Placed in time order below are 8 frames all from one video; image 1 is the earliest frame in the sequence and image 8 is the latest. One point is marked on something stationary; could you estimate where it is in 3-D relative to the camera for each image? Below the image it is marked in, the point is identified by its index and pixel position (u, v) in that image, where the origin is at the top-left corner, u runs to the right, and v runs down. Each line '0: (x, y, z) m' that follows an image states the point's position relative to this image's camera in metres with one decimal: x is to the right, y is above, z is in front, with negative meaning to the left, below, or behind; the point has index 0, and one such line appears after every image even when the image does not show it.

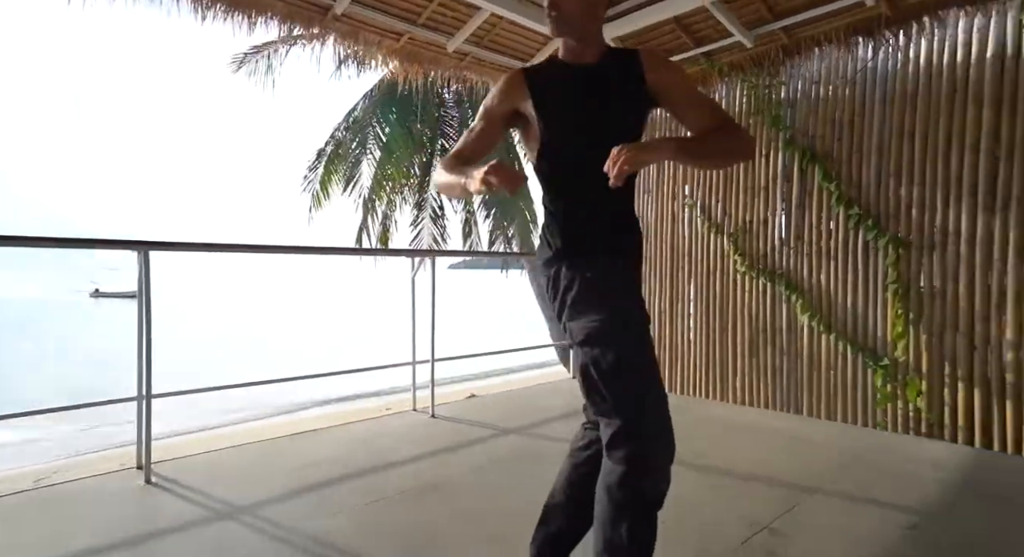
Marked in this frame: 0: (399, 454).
0: (-0.5, -0.8, +2.3) m
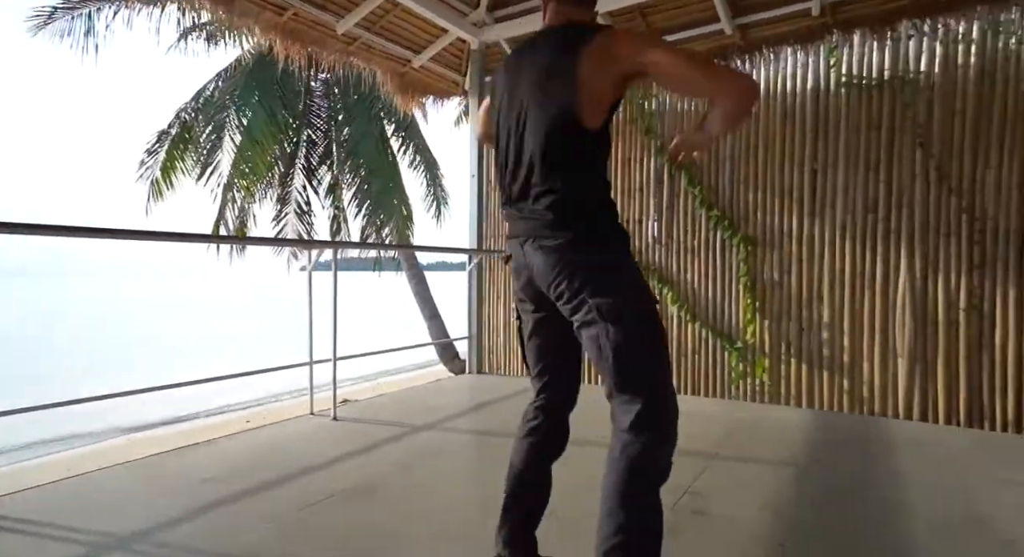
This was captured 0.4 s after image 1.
0: (-0.8, -0.7, +2.1) m
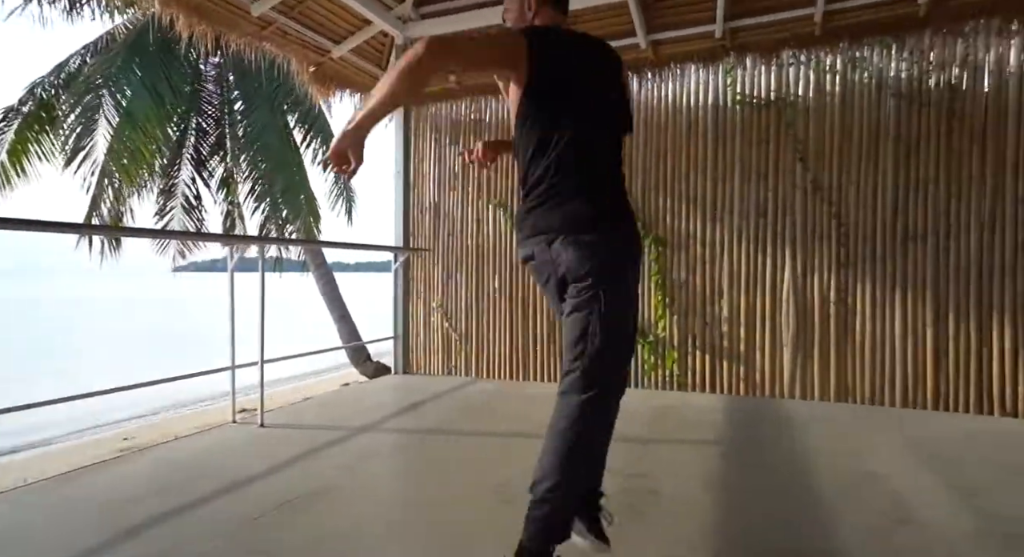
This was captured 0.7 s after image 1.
0: (-1.0, -0.7, +2.0) m
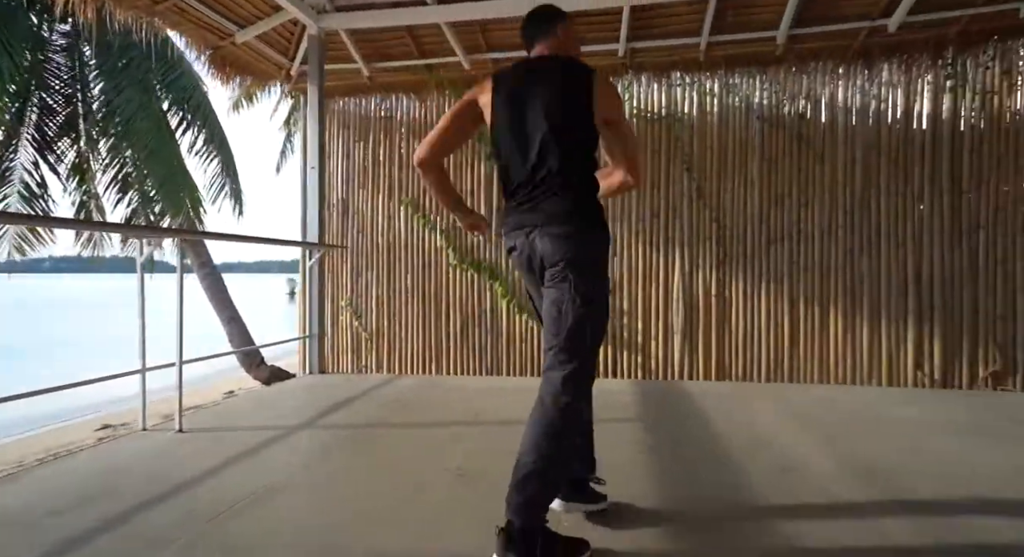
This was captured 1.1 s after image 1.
0: (-1.1, -0.7, +1.9) m
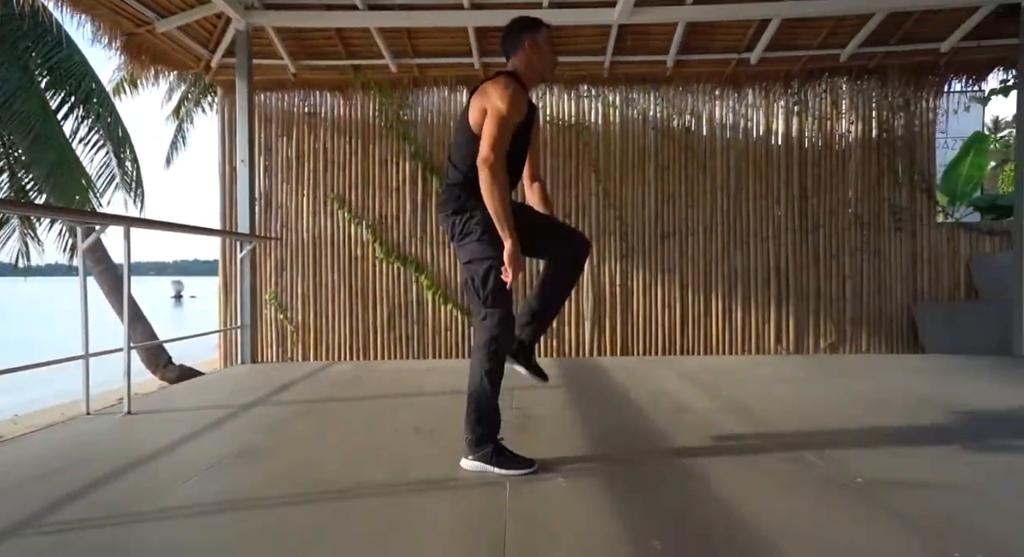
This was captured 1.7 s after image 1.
0: (-1.3, -0.6, +2.0) m
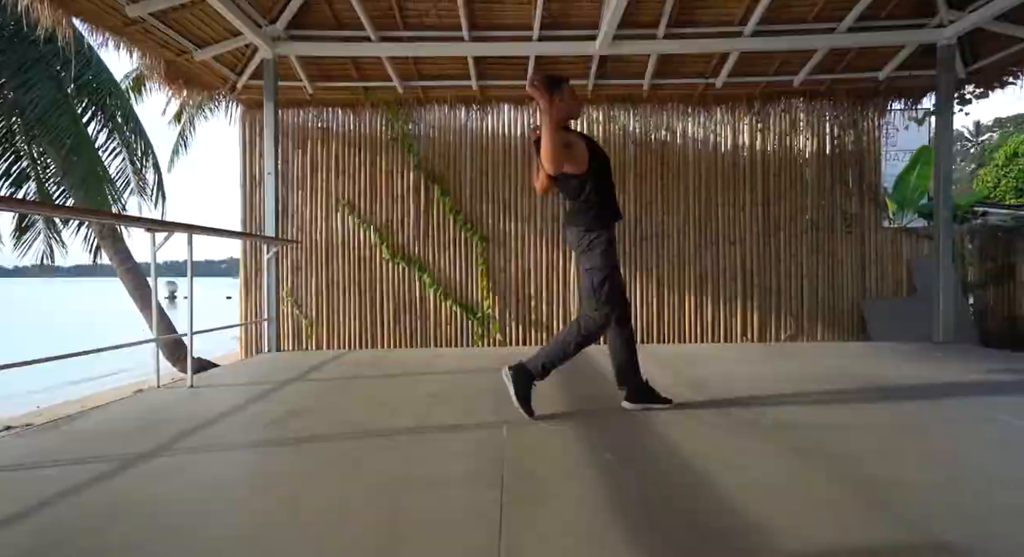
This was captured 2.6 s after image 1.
0: (-1.3, -0.6, +2.5) m
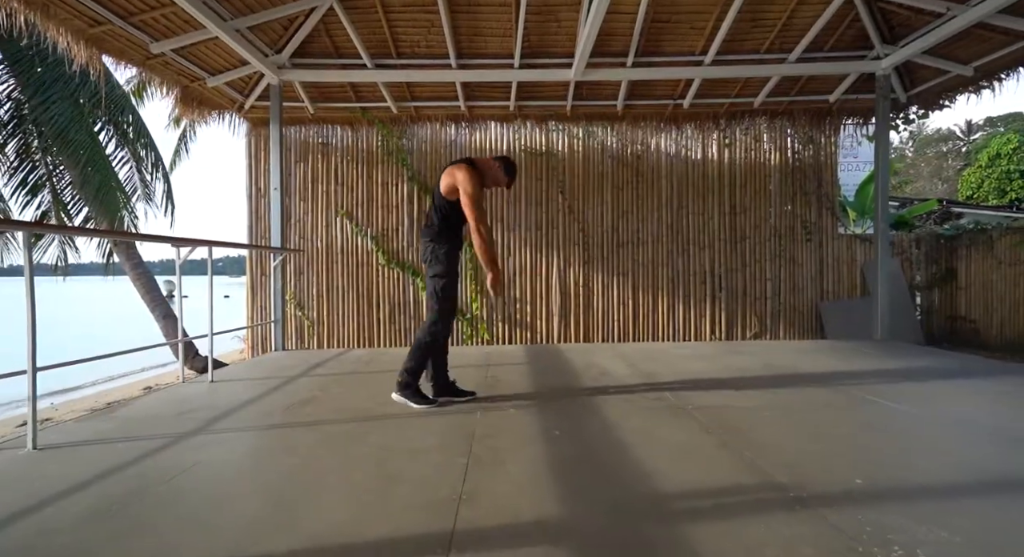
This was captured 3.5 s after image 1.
0: (-1.5, -0.7, +2.9) m
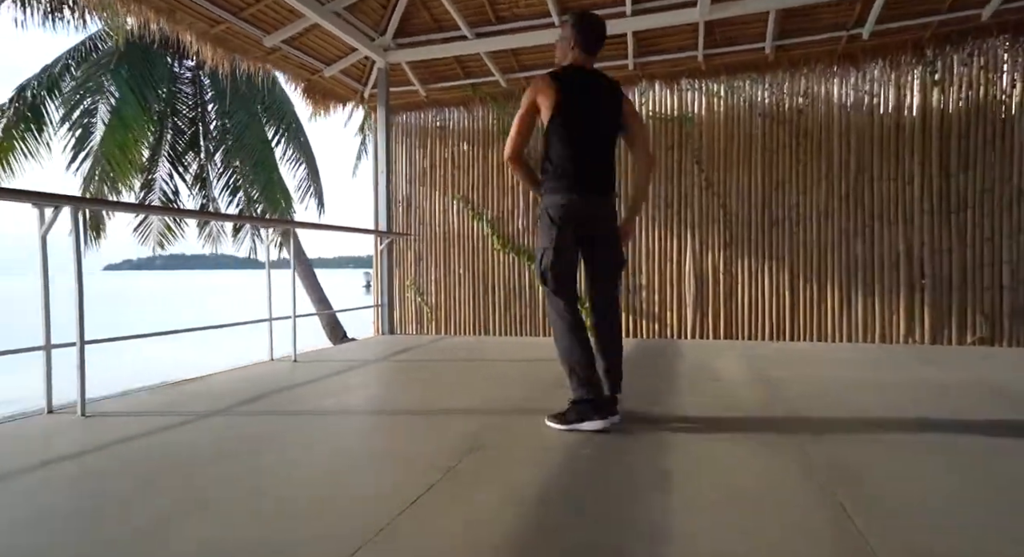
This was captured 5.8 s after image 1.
0: (-1.1, -0.5, +2.9) m
